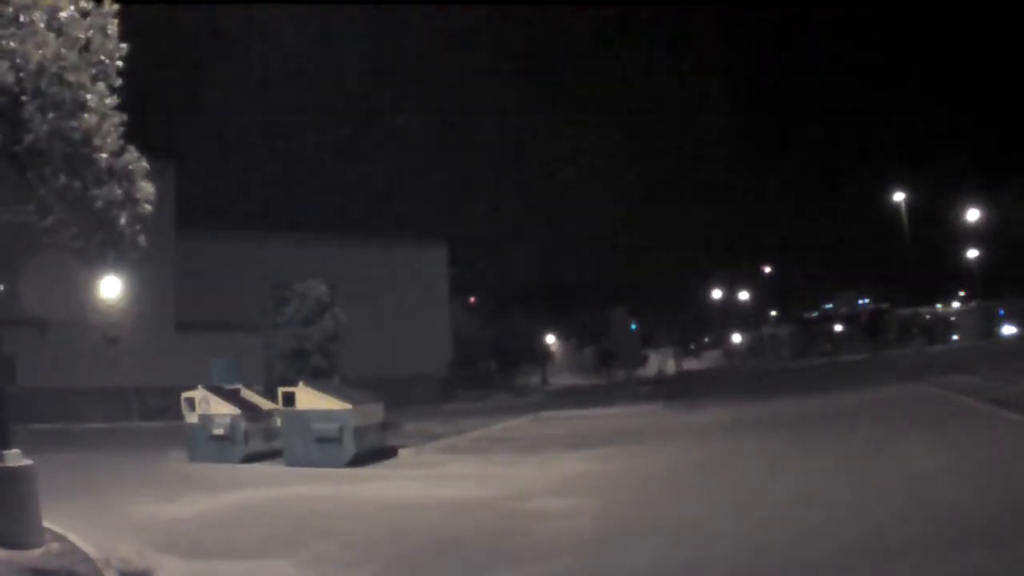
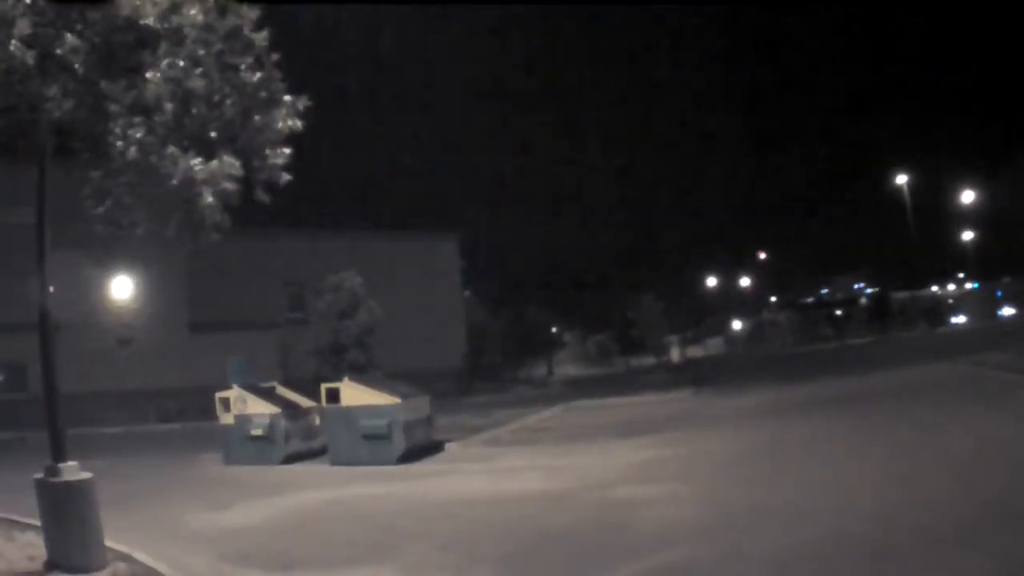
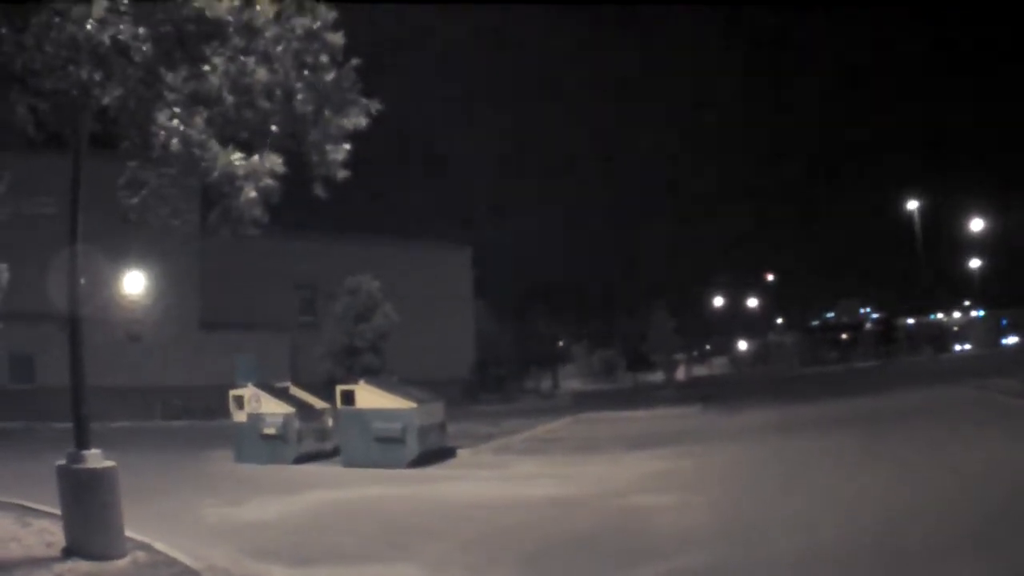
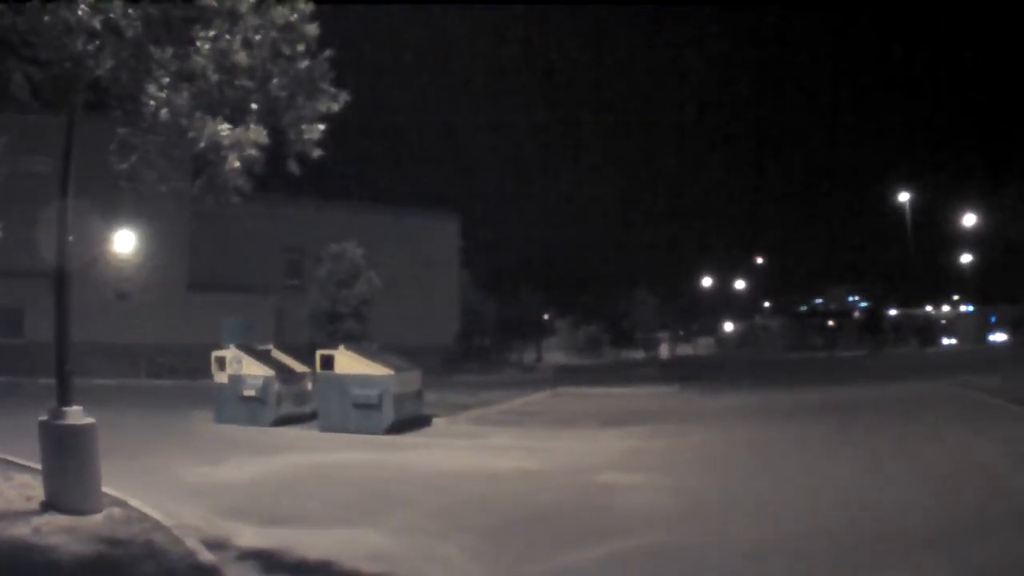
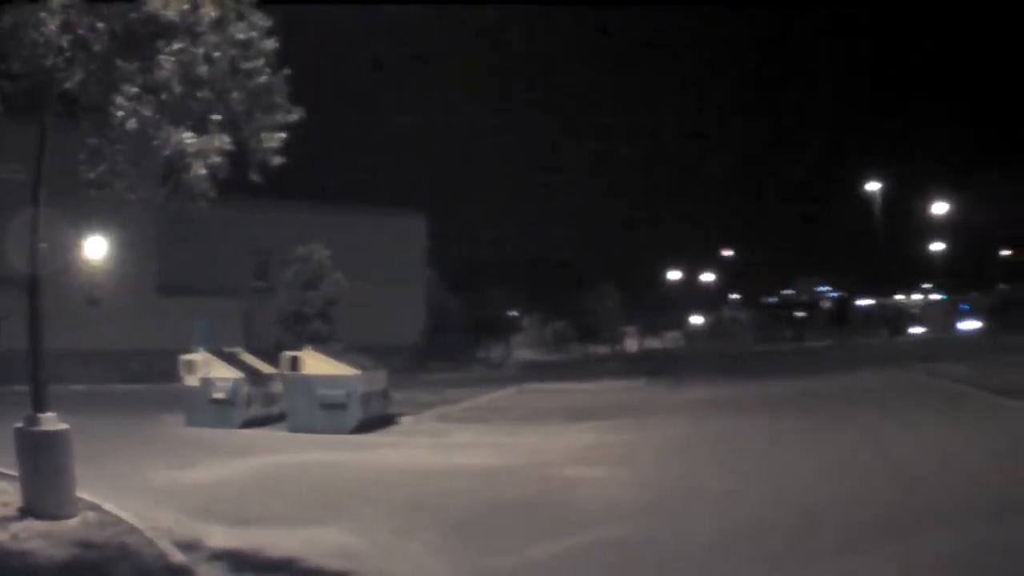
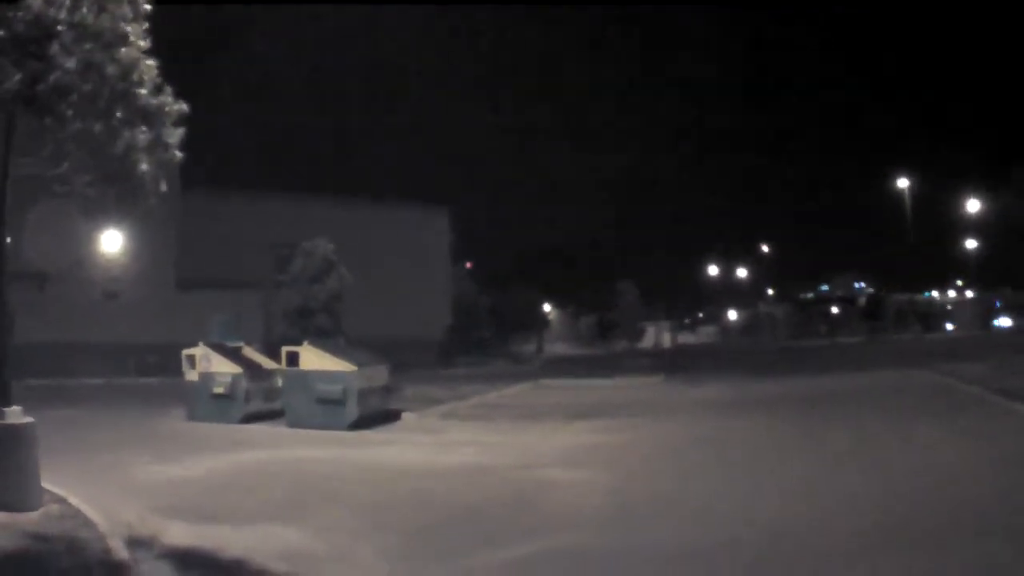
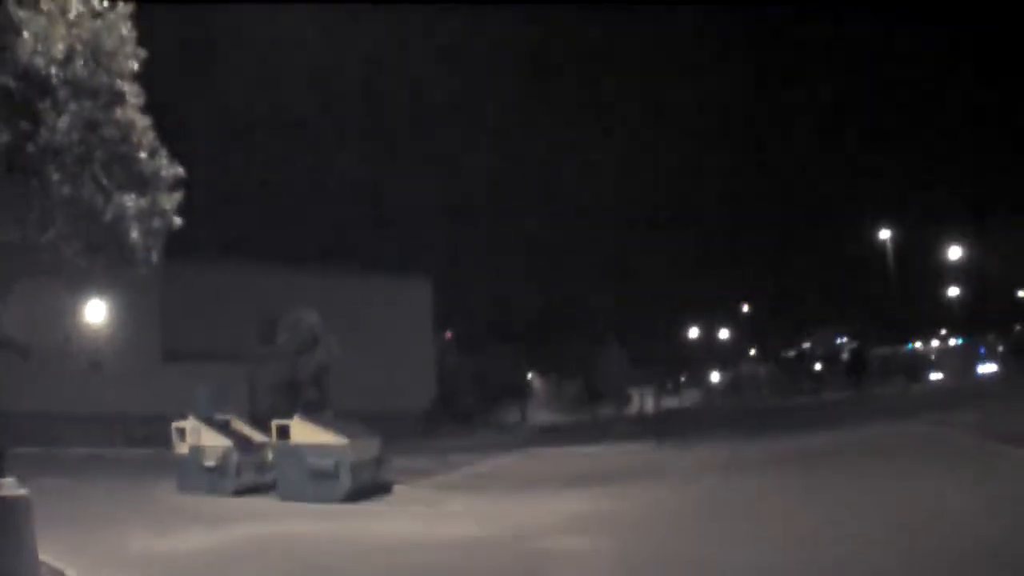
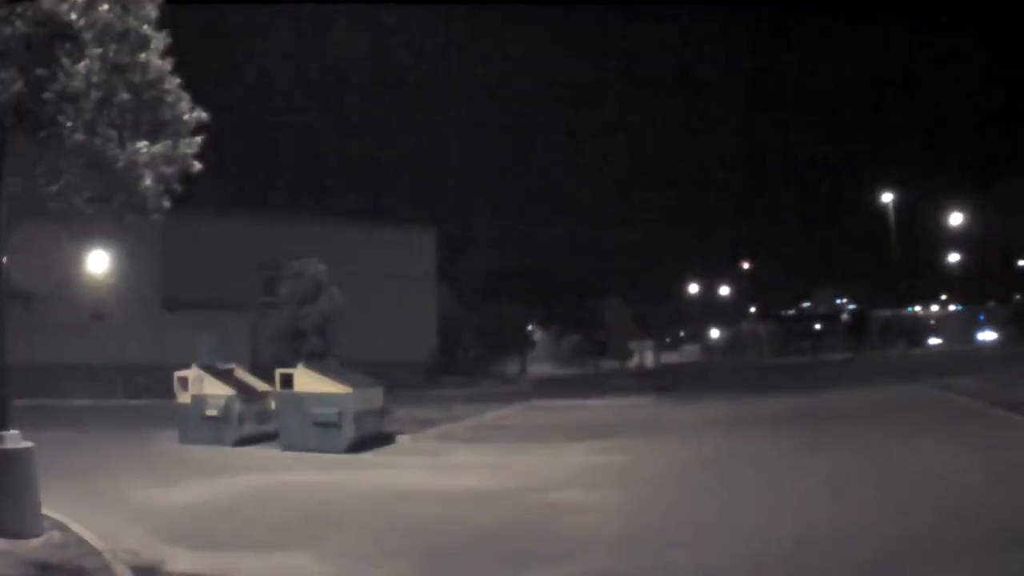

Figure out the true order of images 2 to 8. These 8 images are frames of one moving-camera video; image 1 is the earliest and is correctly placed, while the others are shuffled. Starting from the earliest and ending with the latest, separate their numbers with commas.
6, 7, 8, 2, 3, 4, 5
